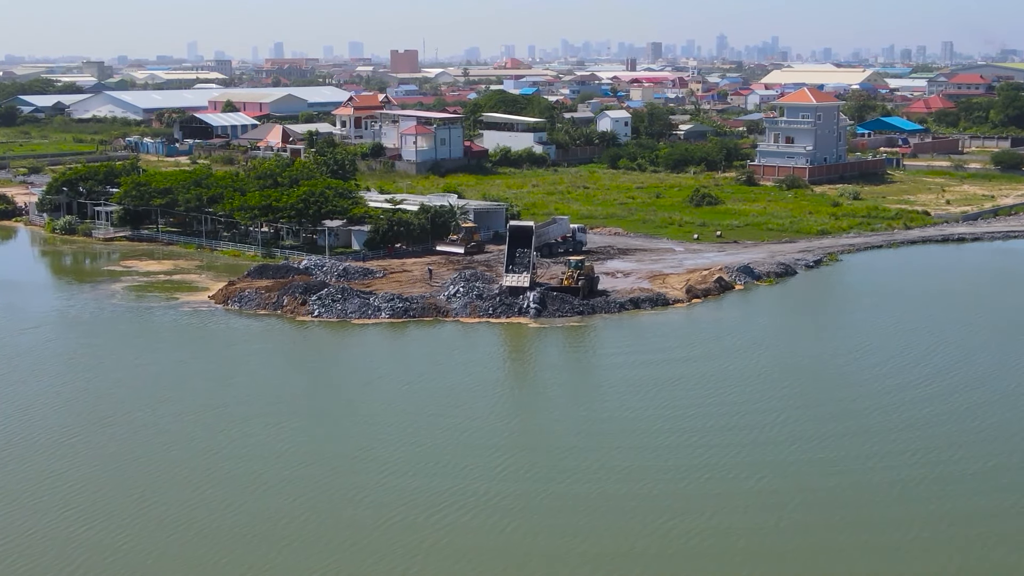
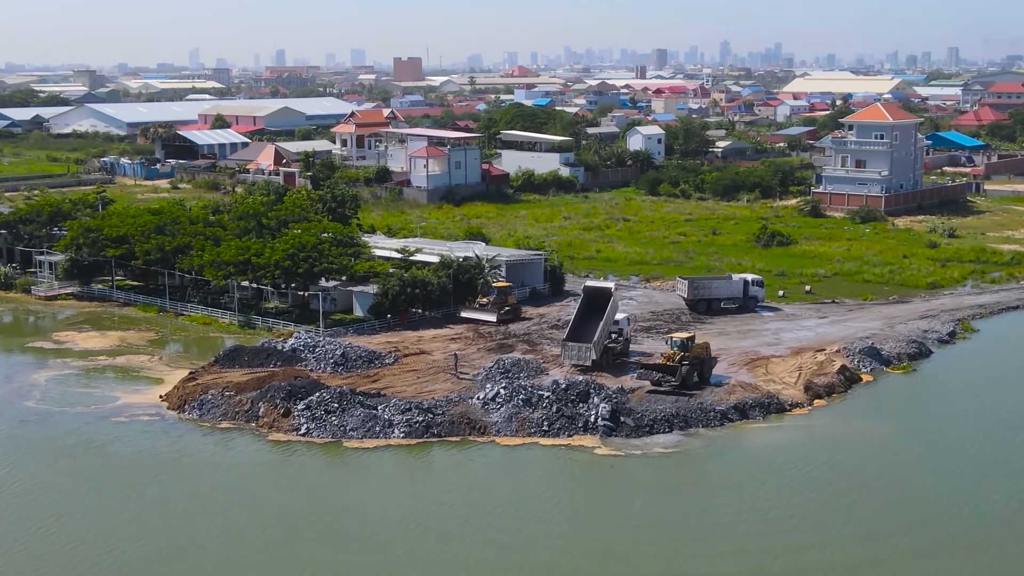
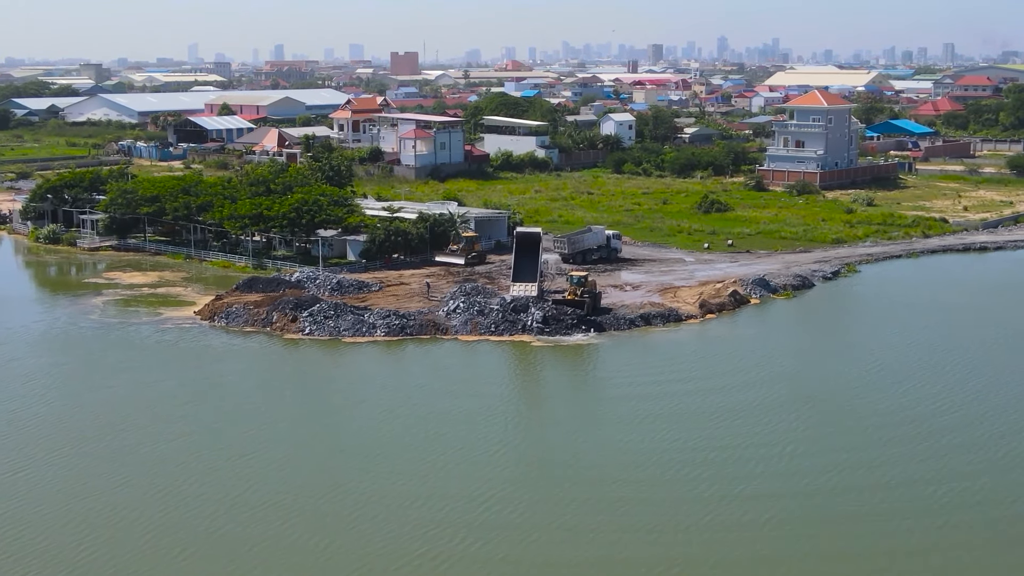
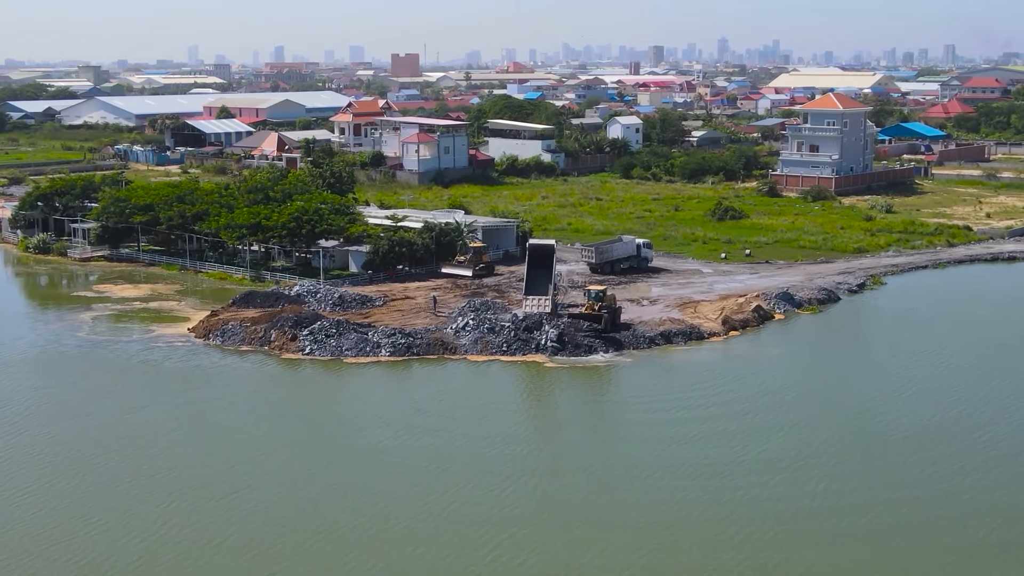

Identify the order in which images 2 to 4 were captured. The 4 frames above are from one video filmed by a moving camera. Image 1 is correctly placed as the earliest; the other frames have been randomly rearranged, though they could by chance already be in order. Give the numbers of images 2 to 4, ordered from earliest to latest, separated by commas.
3, 4, 2
